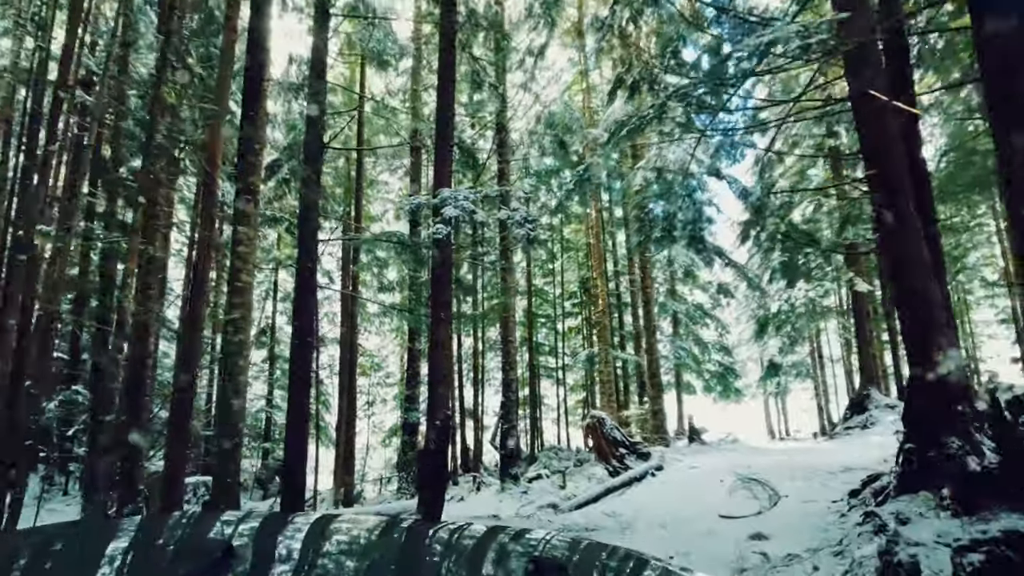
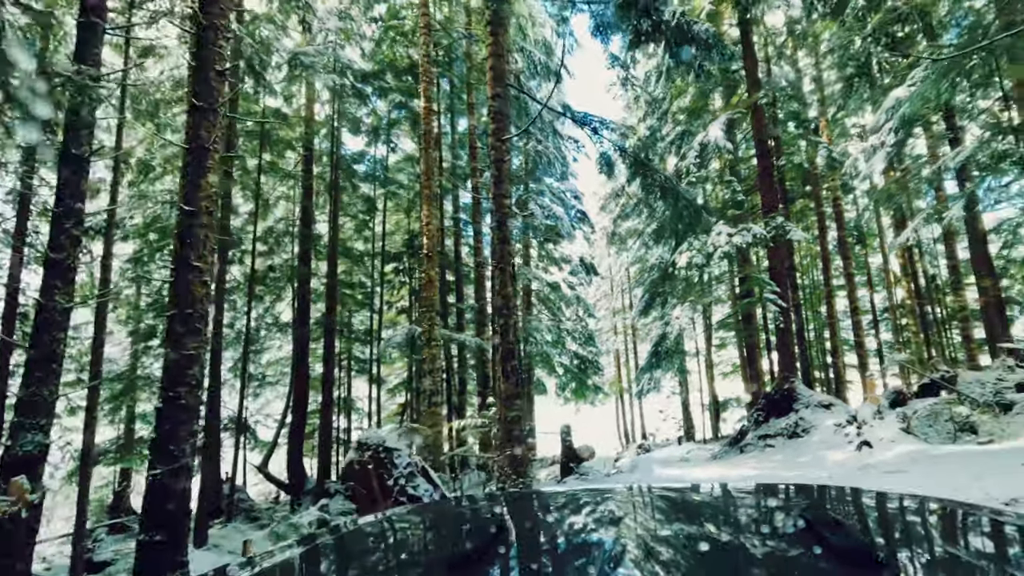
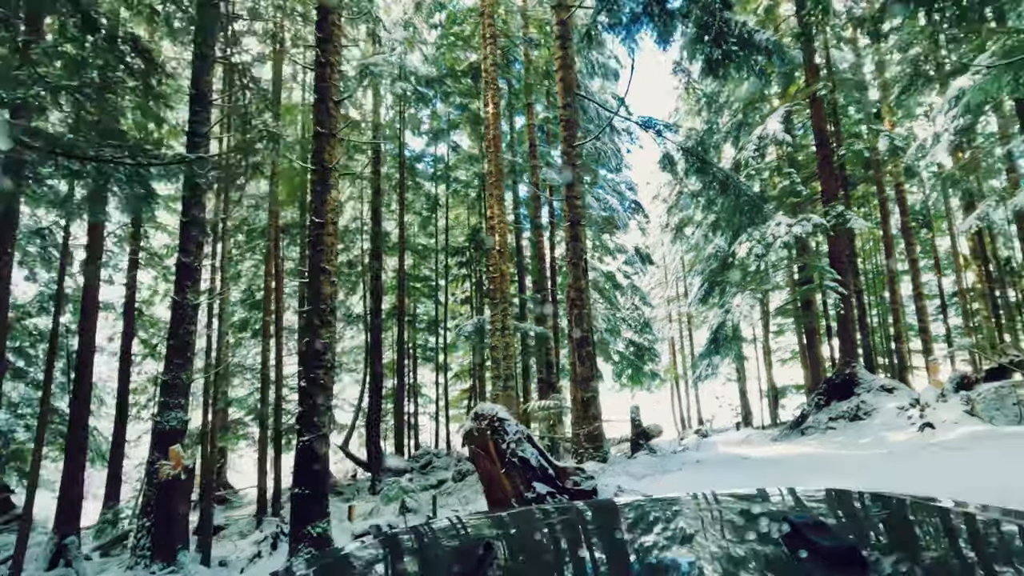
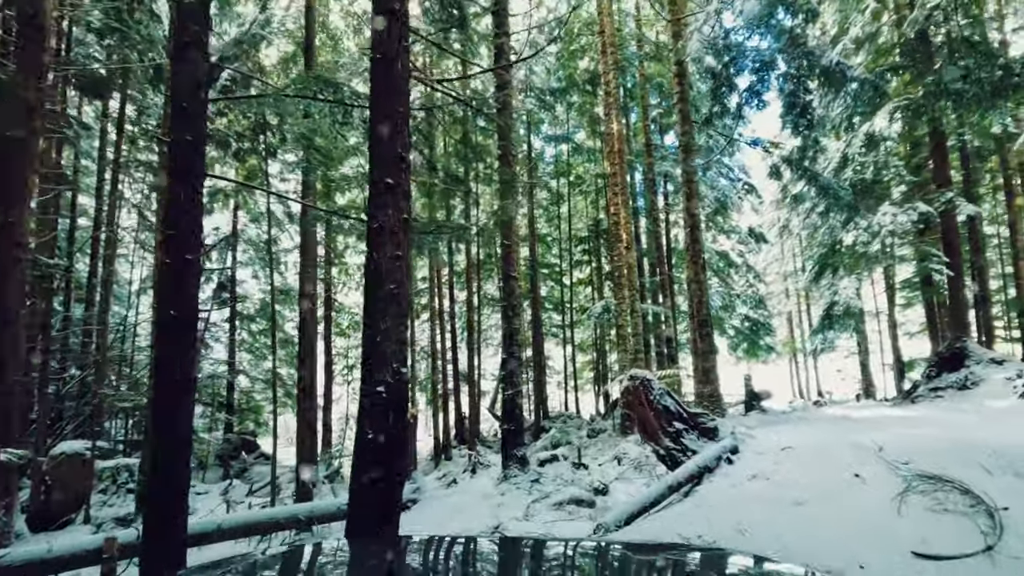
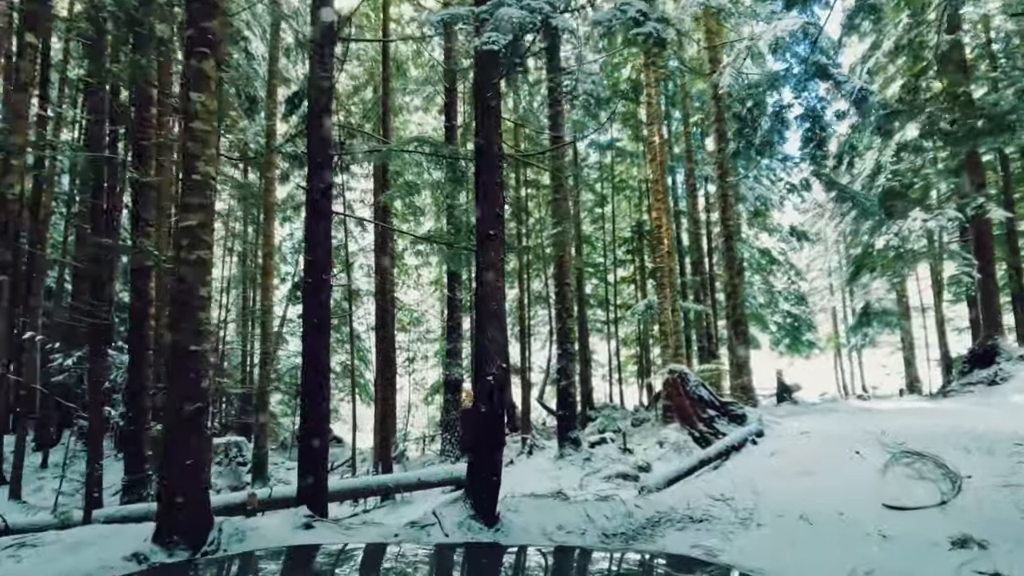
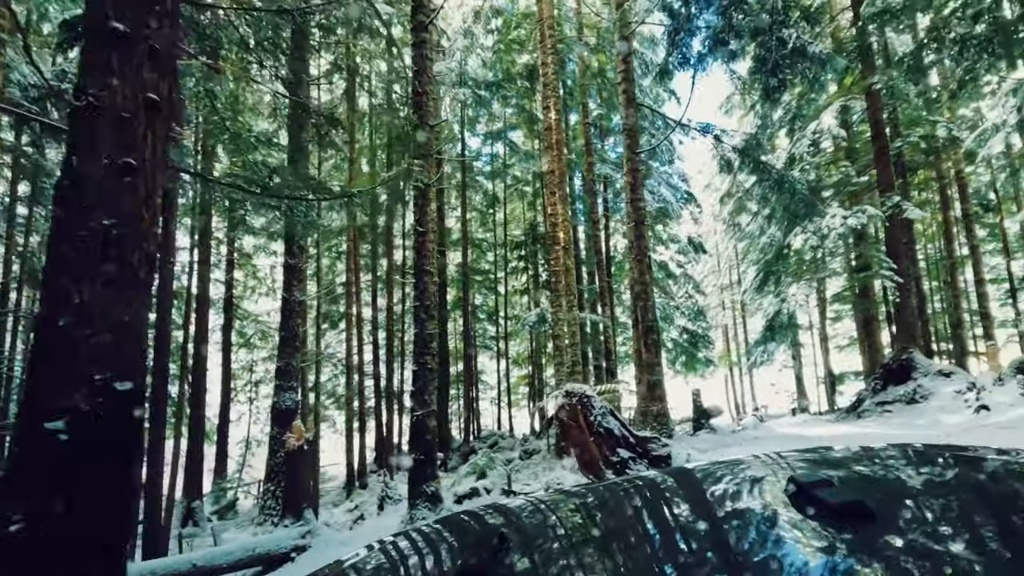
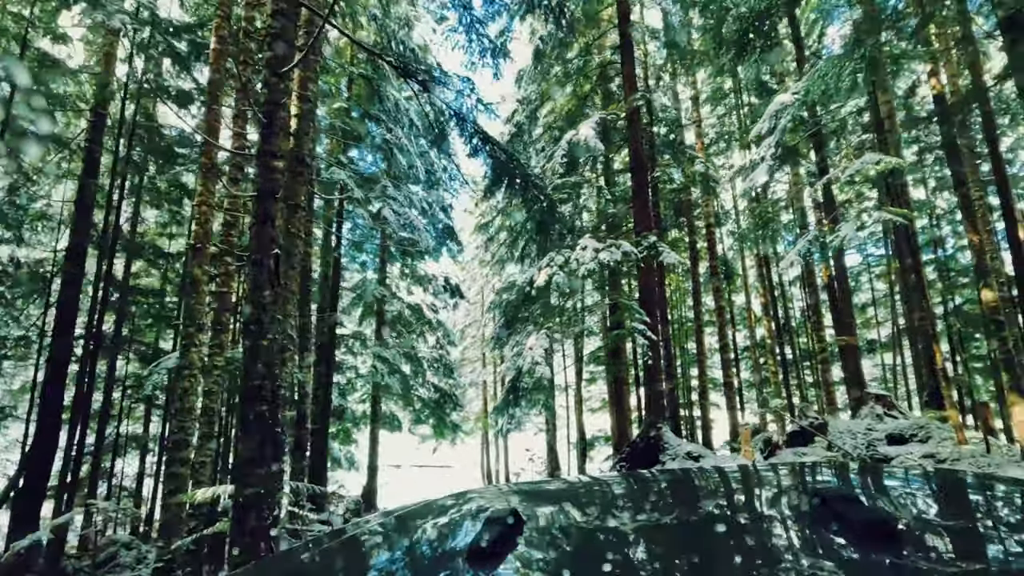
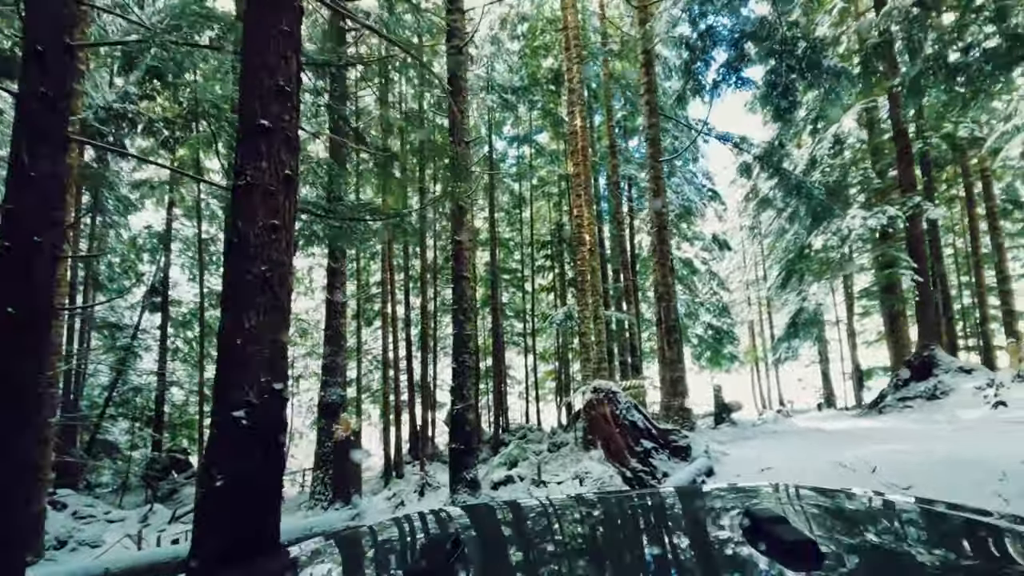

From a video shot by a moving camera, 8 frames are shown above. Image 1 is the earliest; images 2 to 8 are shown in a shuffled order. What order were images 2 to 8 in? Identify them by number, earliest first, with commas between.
5, 4, 8, 6, 3, 2, 7
